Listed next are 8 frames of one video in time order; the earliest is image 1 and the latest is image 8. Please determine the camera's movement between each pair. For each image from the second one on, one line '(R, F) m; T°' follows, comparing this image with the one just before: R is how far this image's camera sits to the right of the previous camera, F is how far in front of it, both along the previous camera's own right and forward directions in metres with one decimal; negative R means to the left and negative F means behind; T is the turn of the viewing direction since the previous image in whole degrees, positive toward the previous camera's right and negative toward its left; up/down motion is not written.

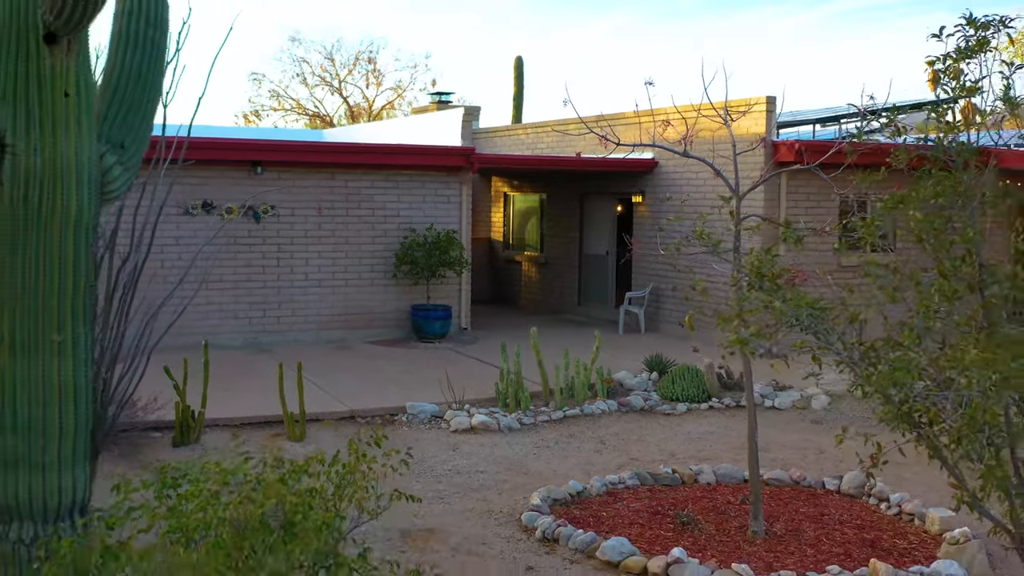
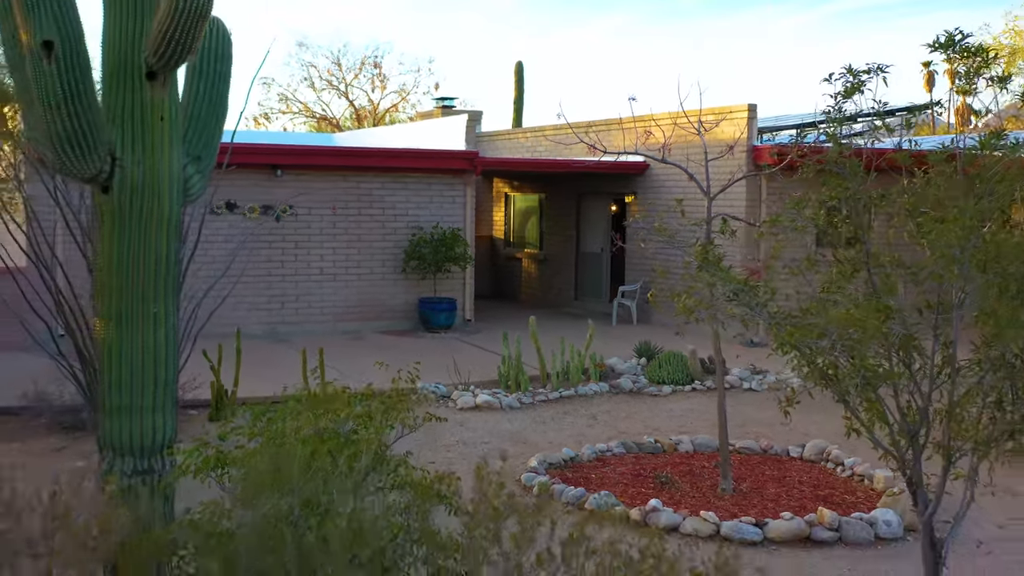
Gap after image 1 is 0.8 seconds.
(0.0, -0.9) m; 0°
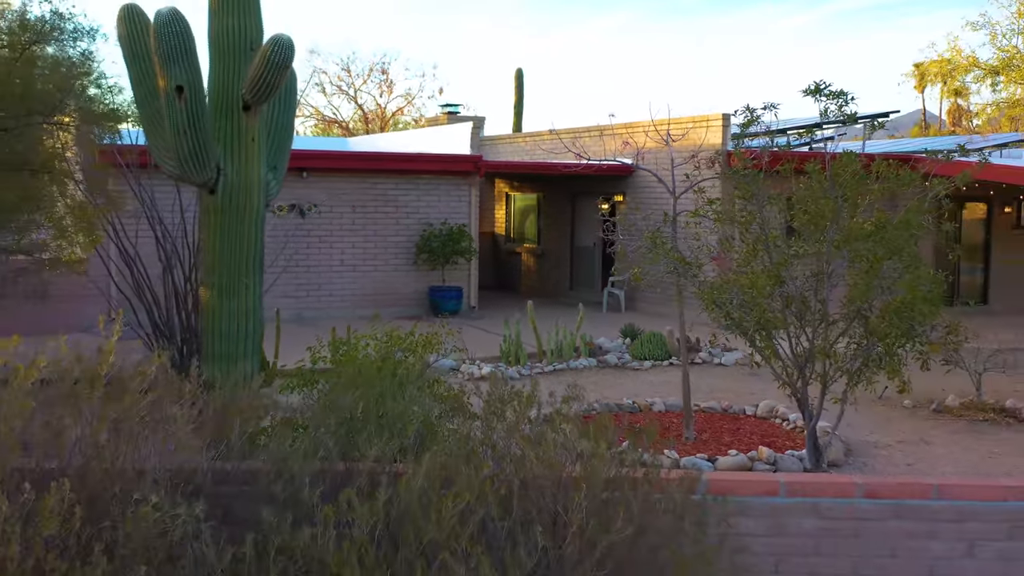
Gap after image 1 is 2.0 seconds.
(0.0, -1.4) m; 0°
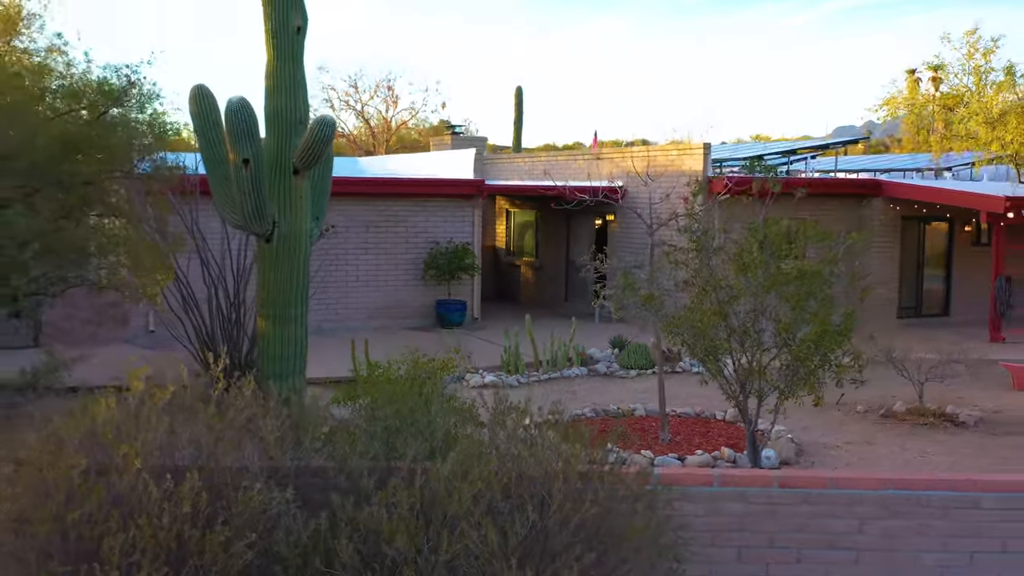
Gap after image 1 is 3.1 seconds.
(0.0, -1.3) m; 0°
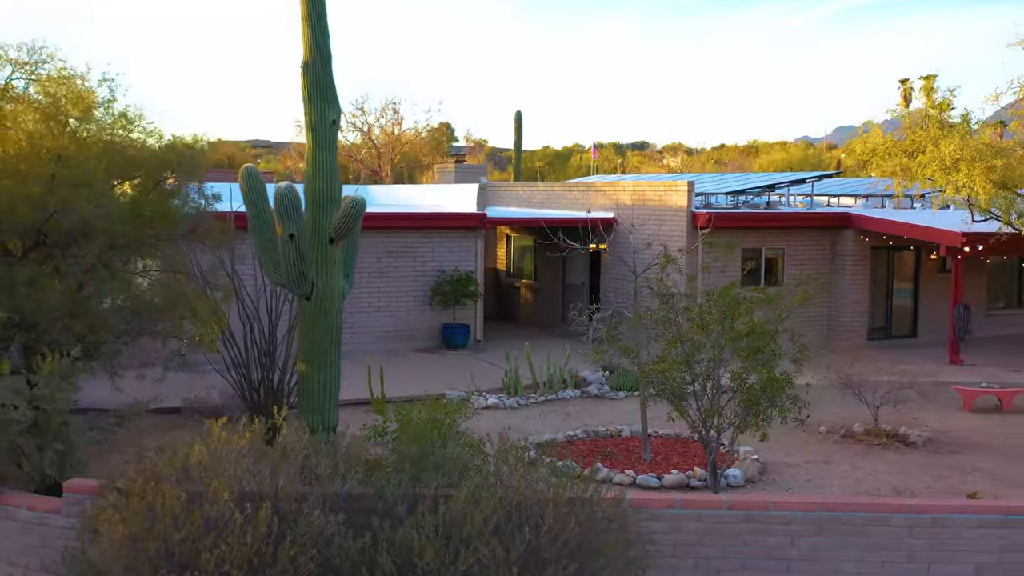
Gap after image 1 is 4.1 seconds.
(0.0, -1.3) m; 0°
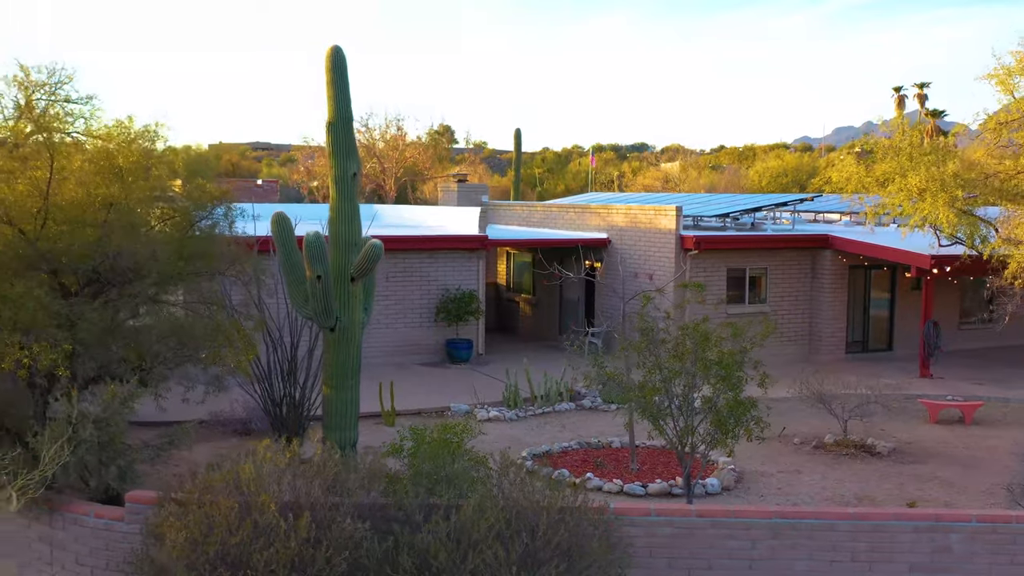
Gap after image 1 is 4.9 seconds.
(0.0, -1.1) m; 0°
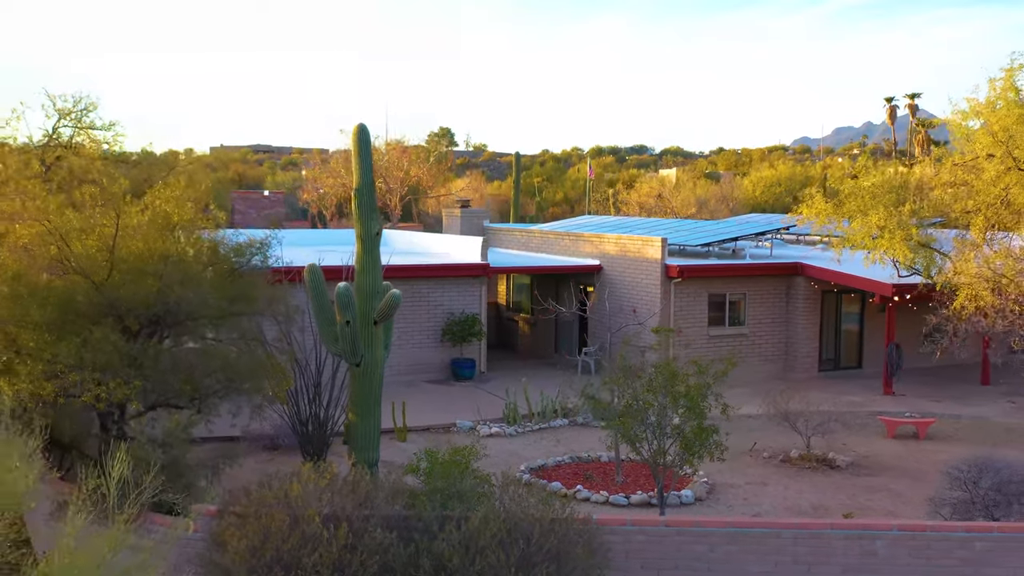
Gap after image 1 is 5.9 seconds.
(0.0, -1.6) m; 0°
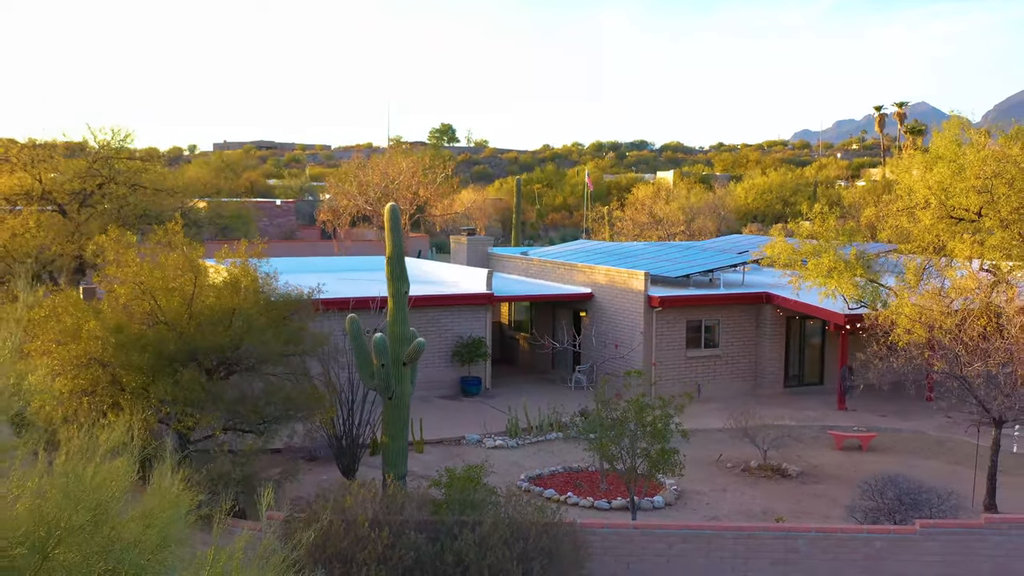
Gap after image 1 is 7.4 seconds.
(0.0, -2.6) m; 0°
